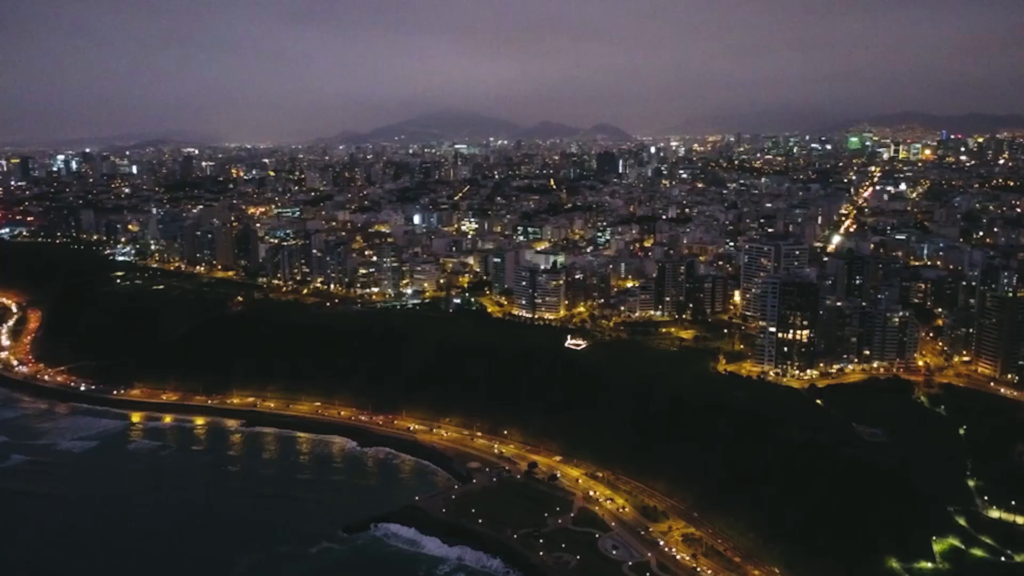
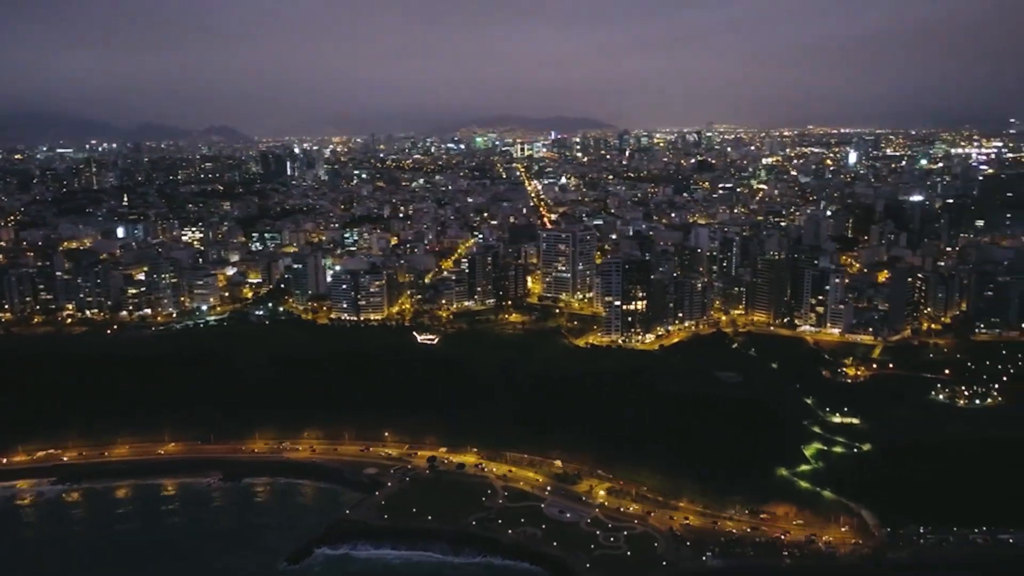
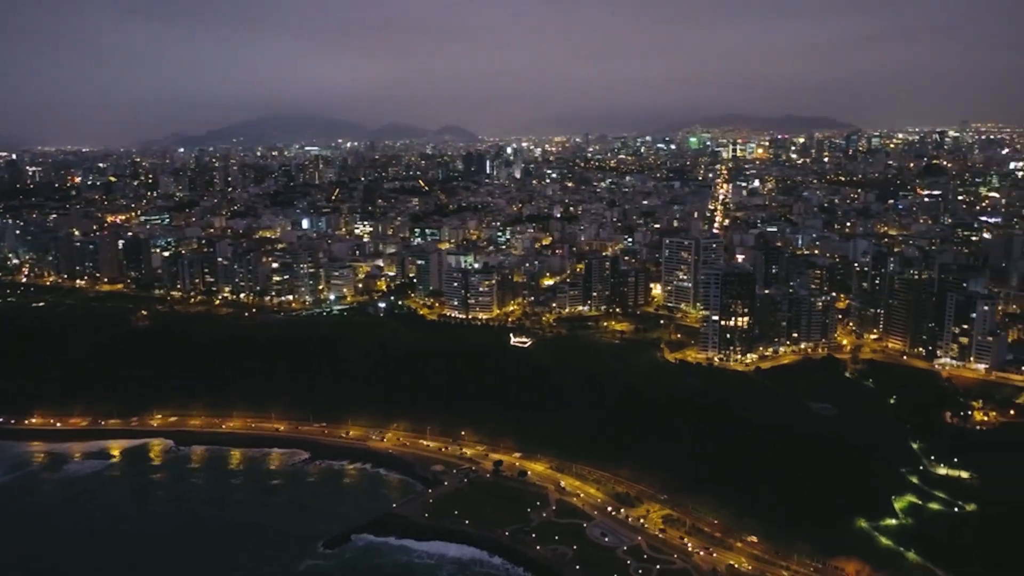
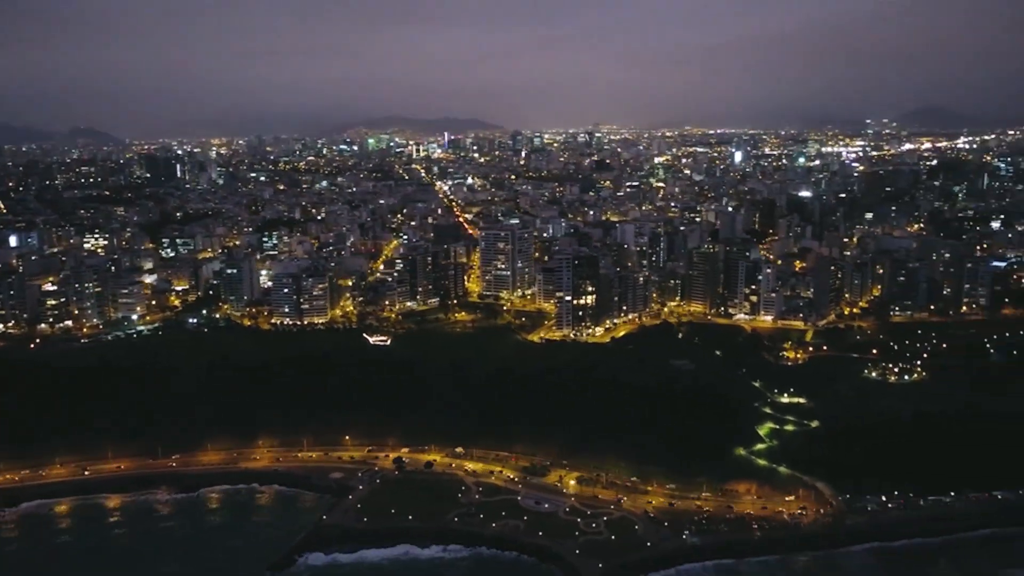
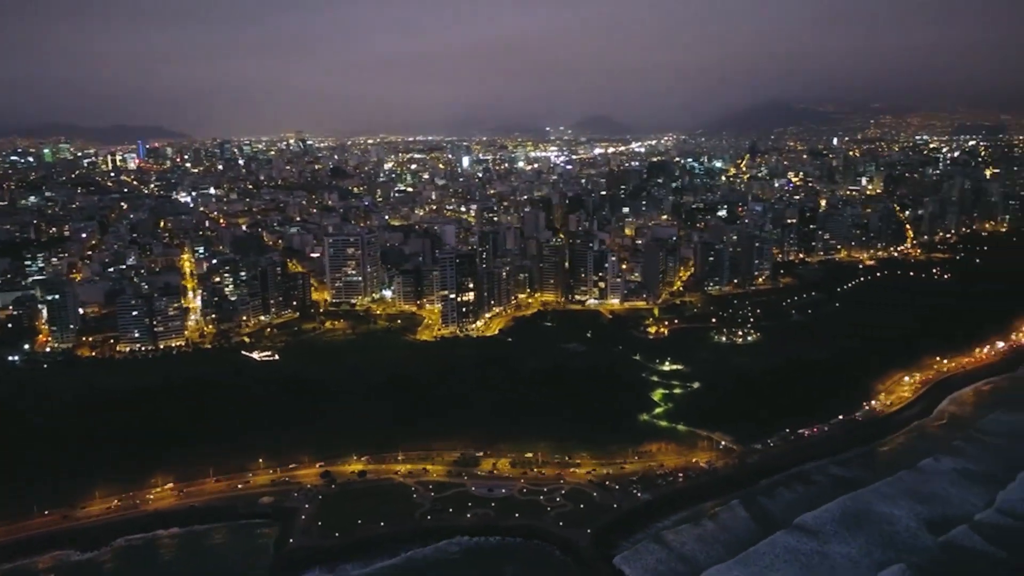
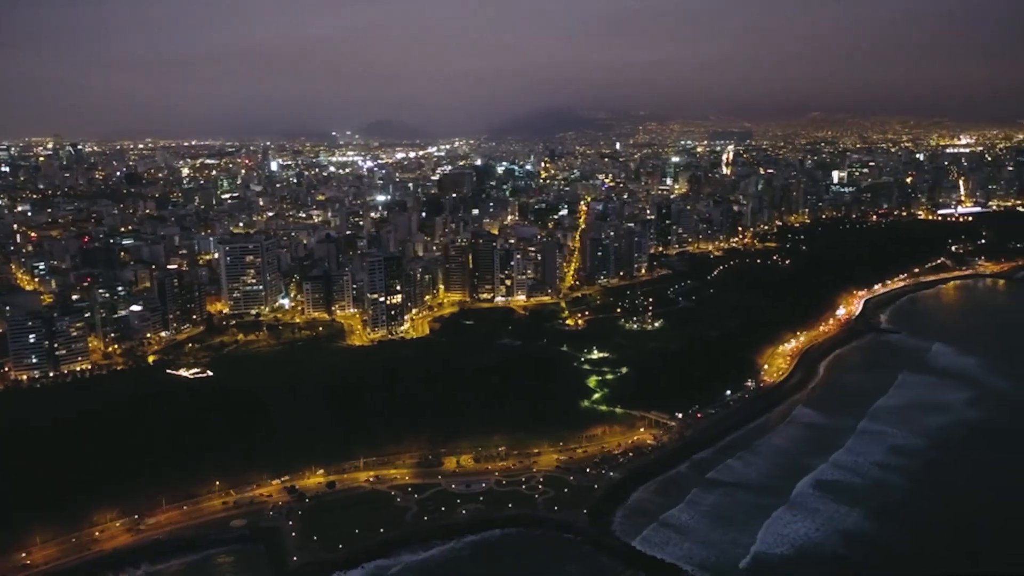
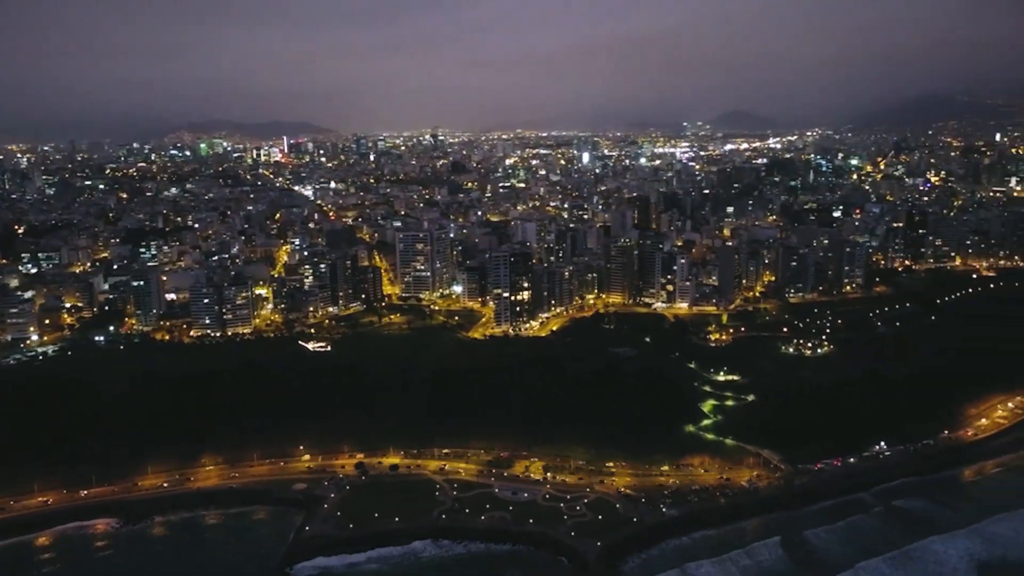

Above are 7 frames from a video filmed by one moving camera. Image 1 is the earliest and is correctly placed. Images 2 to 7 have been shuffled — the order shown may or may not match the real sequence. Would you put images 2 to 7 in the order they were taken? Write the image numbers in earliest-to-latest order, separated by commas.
3, 2, 4, 7, 5, 6
